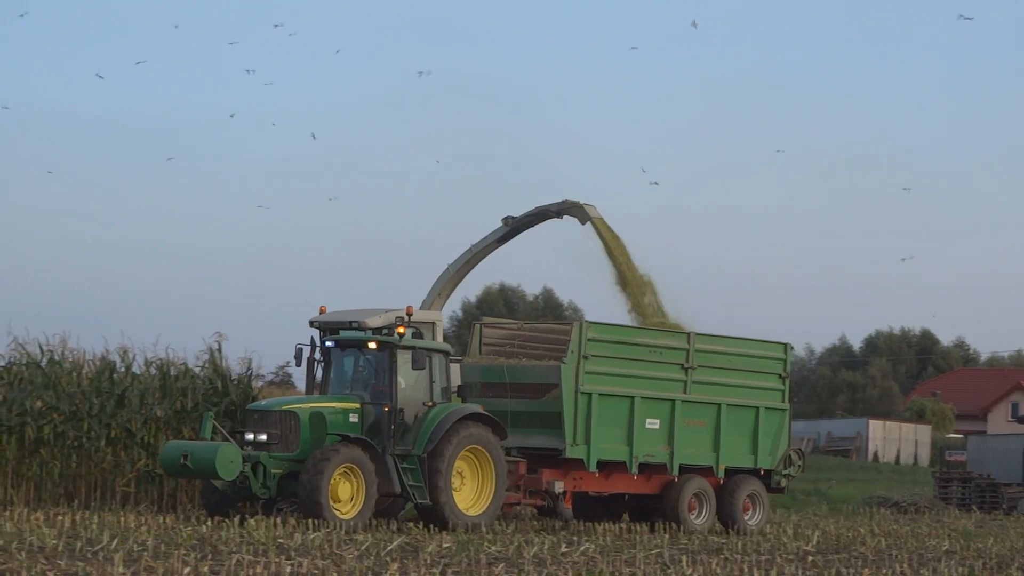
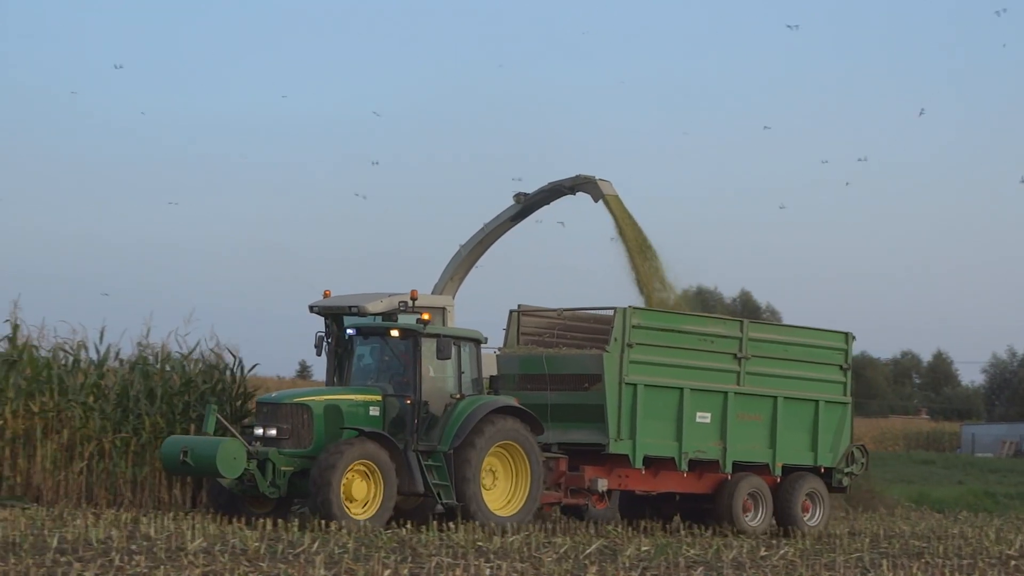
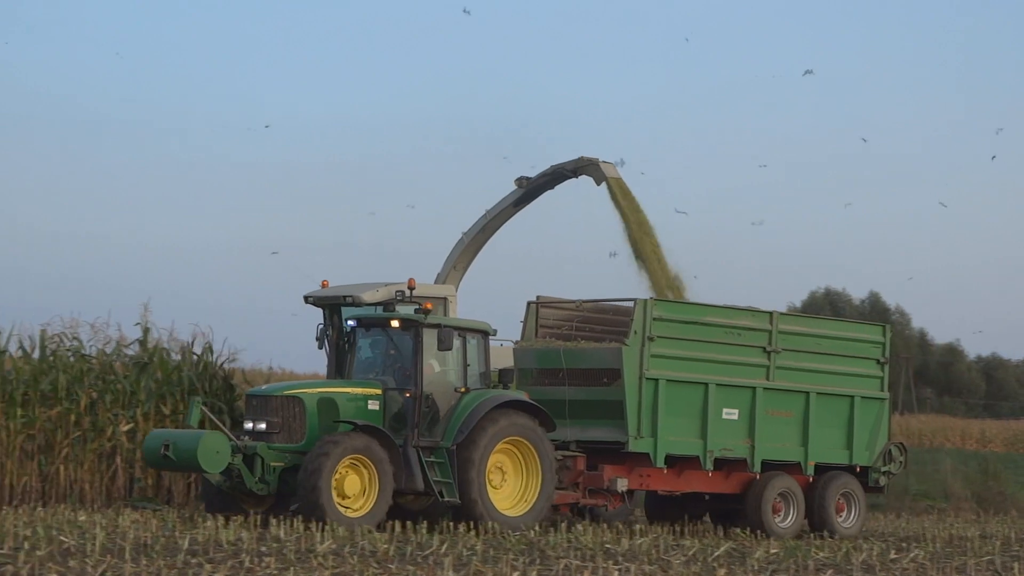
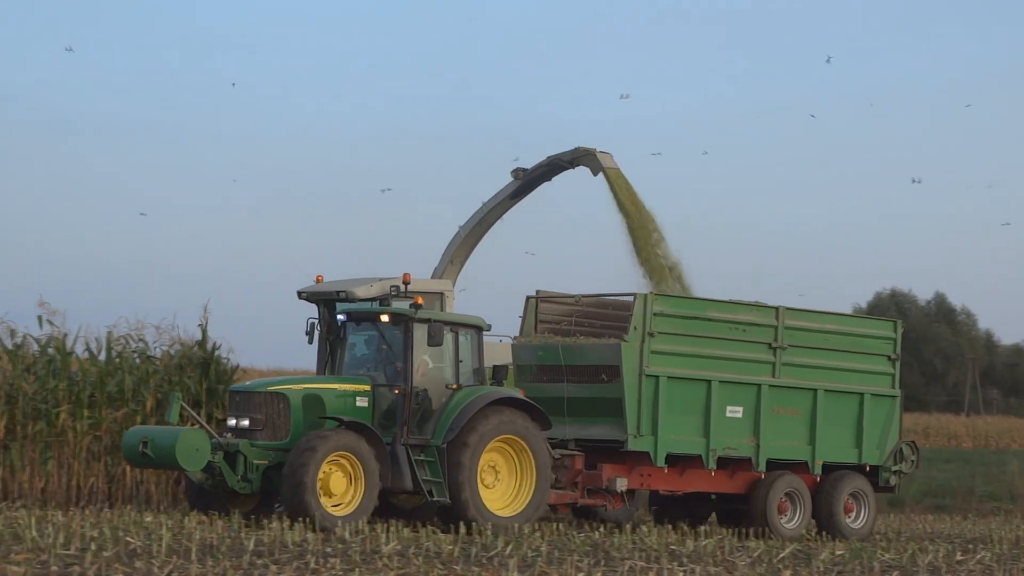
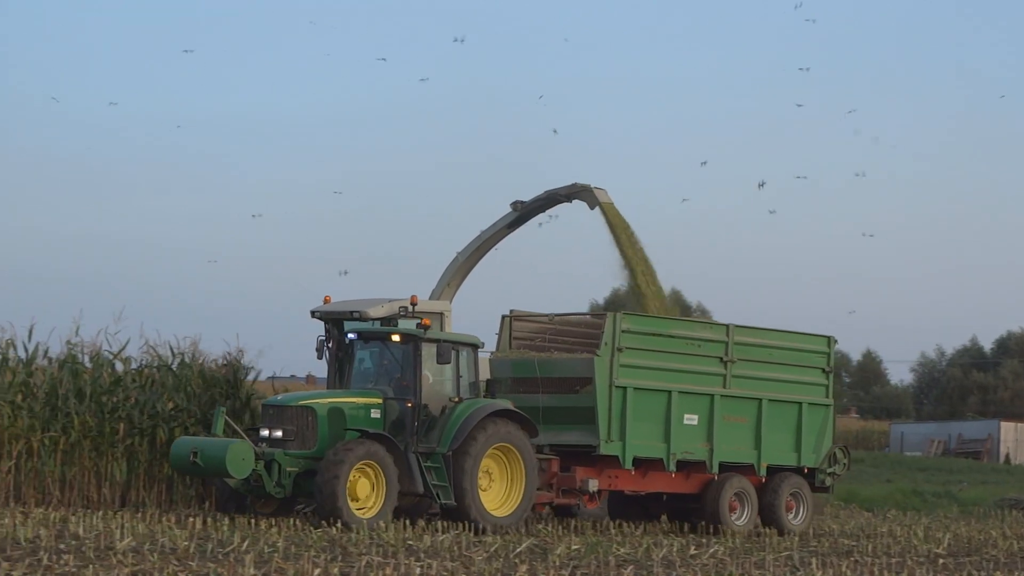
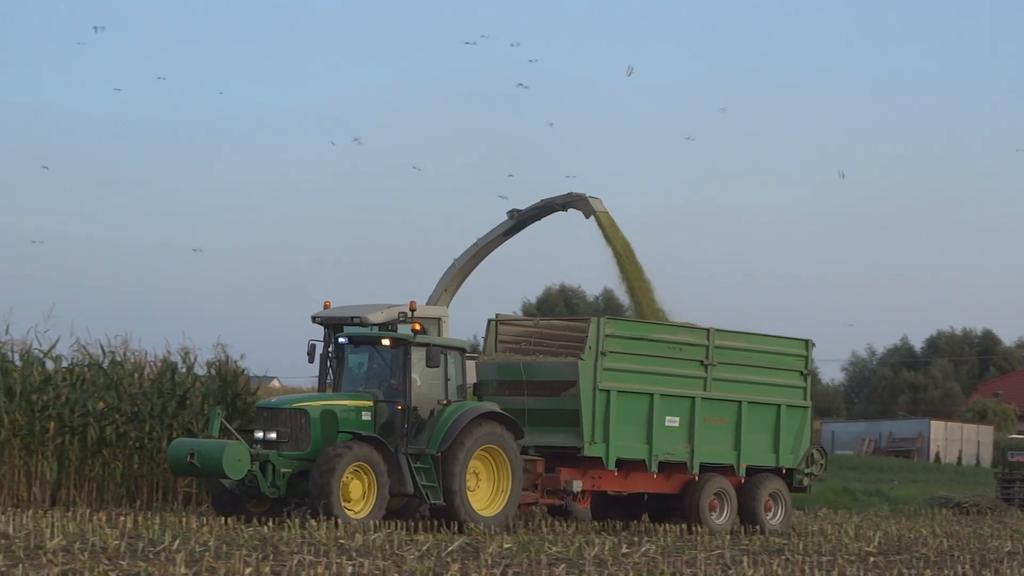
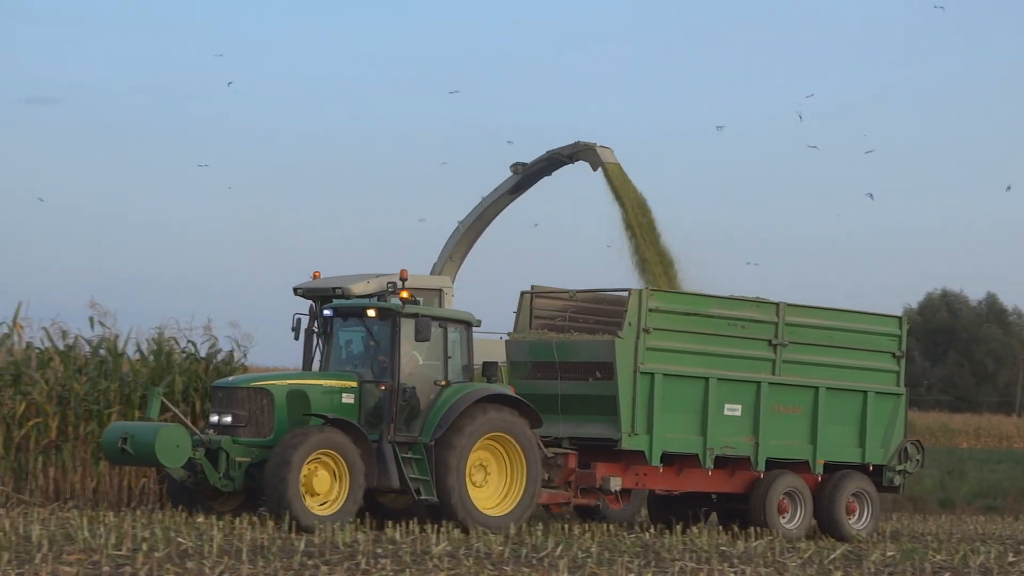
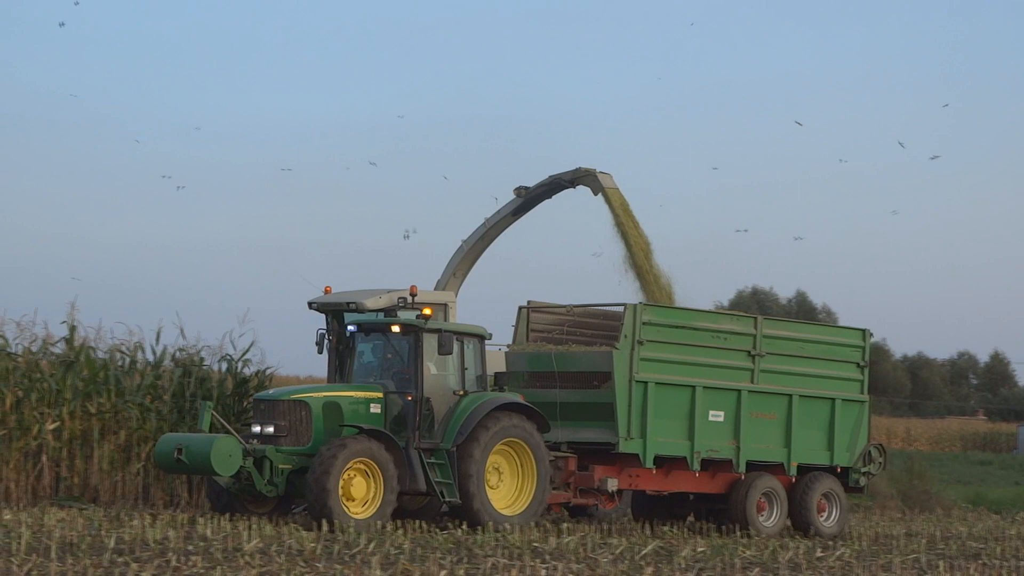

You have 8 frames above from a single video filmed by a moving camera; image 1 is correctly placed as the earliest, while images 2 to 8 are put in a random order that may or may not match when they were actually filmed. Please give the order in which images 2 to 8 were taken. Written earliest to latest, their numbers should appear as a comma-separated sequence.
6, 5, 2, 8, 3, 4, 7
